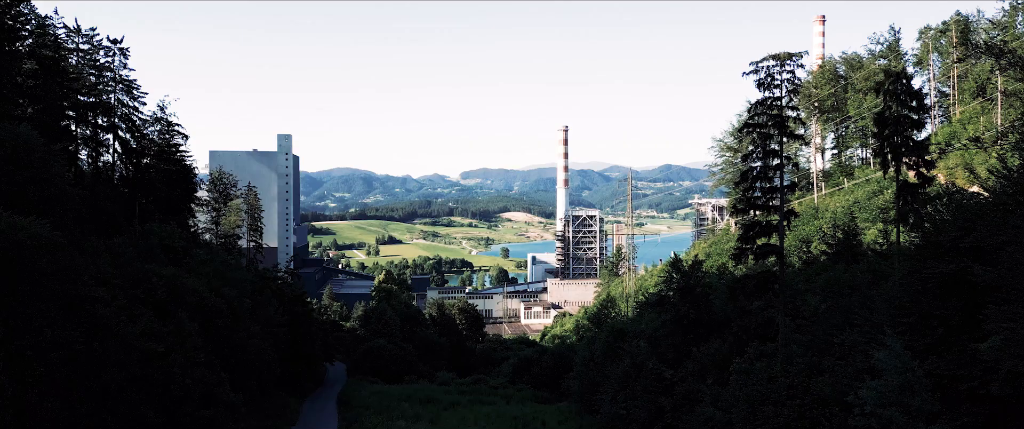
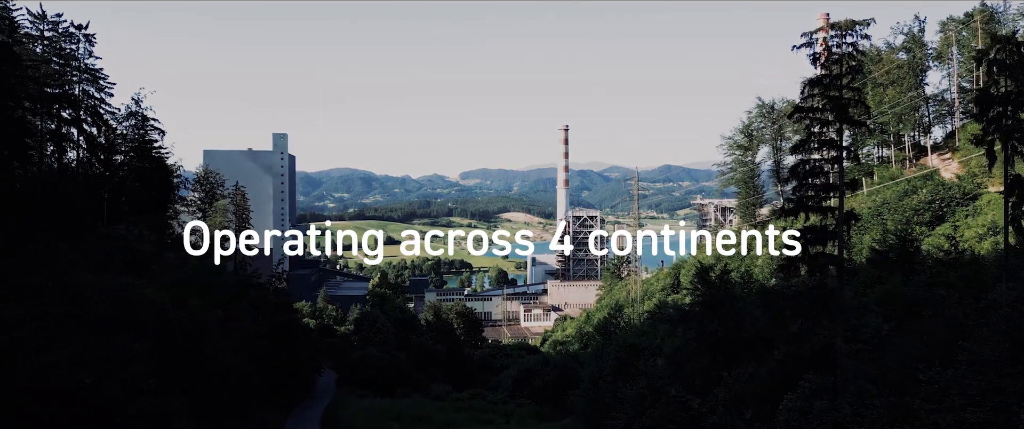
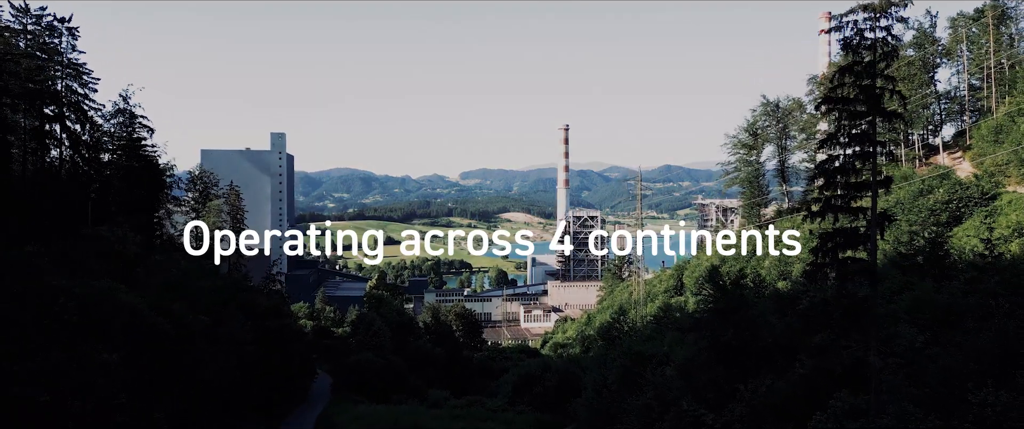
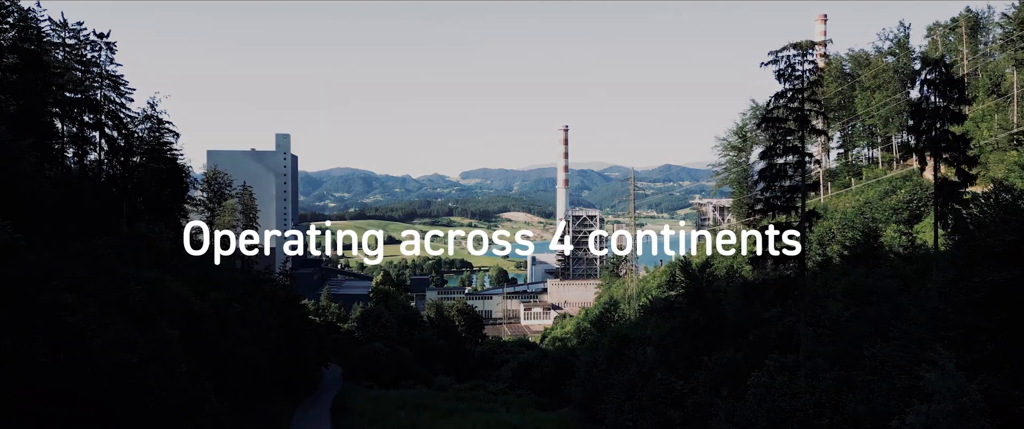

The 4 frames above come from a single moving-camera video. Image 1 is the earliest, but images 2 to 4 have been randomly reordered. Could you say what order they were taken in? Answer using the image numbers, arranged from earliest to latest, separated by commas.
4, 2, 3
